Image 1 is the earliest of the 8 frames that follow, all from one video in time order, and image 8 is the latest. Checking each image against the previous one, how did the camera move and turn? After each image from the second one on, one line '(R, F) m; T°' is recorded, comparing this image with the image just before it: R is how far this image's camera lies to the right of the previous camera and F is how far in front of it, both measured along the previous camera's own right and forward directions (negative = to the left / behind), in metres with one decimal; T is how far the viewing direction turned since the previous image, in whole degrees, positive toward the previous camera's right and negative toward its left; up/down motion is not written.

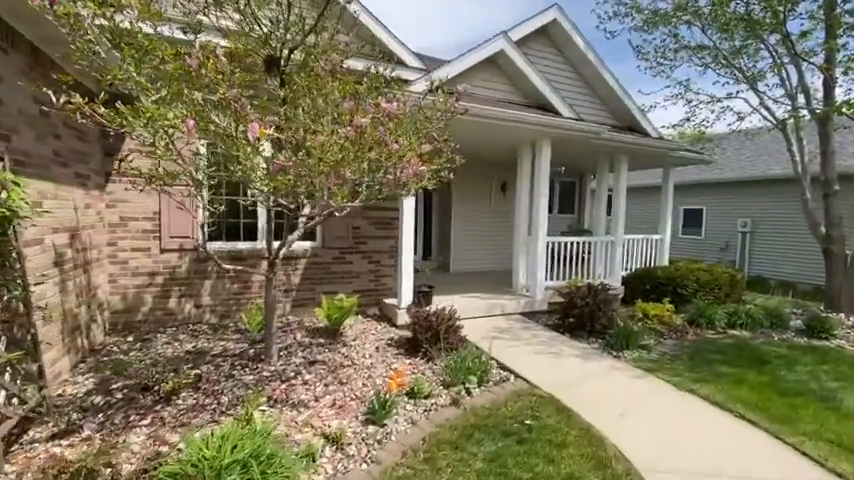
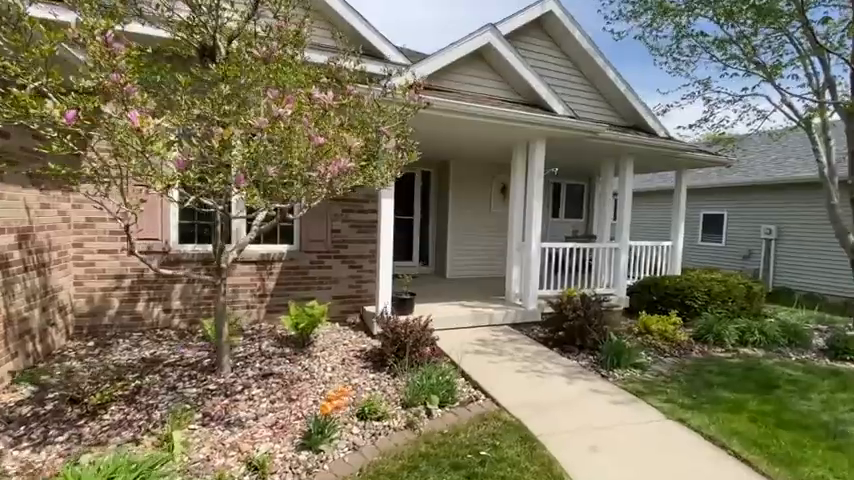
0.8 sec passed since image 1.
(+0.6, +0.4) m; -3°
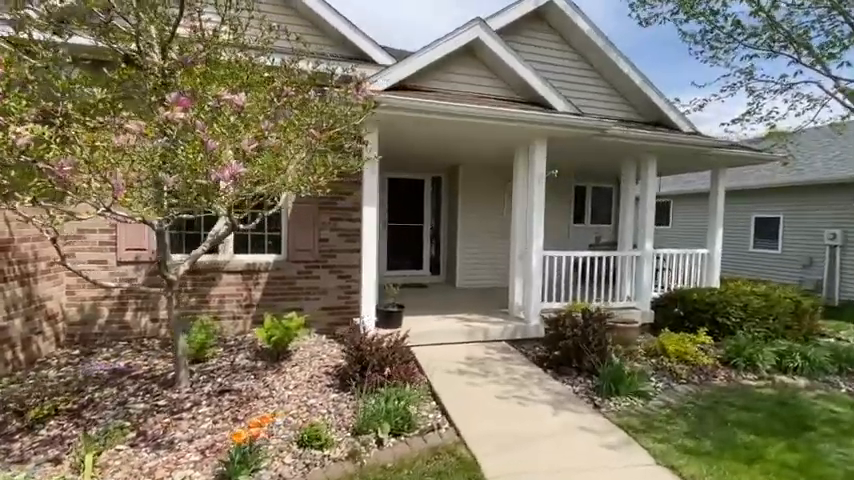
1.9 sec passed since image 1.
(+0.9, +0.4) m; -6°
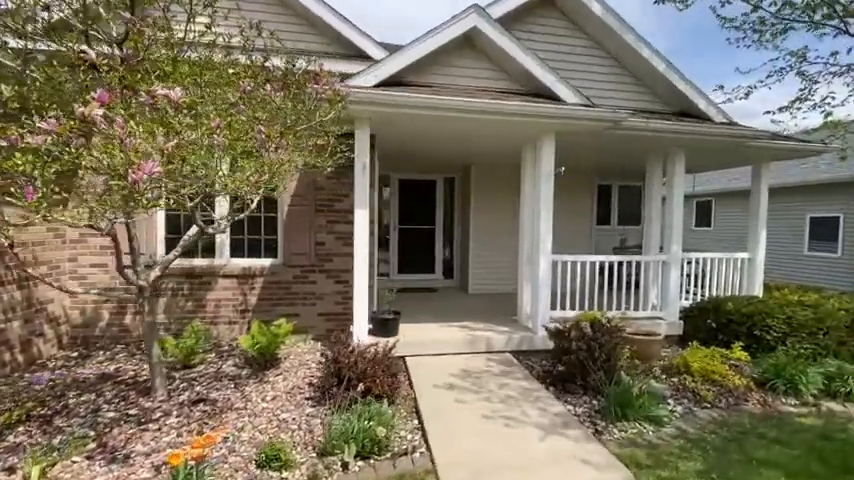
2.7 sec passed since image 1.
(+0.6, +0.4) m; -5°
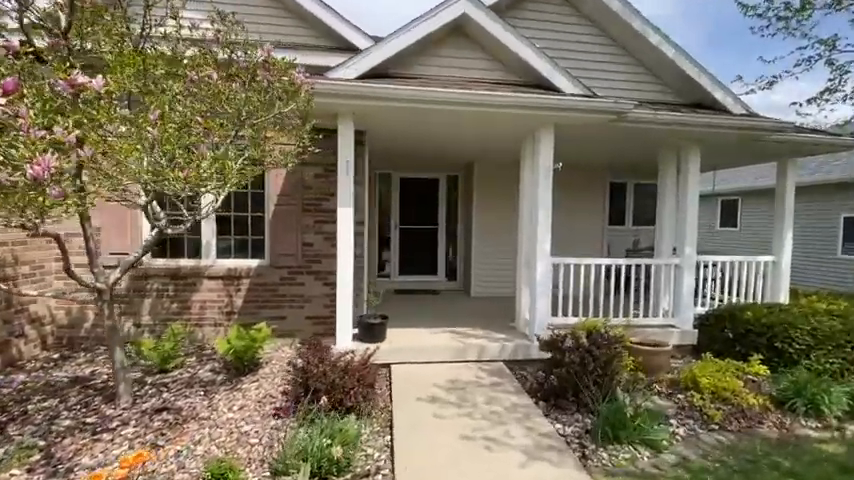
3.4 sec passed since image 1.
(+0.5, +0.3) m; -3°
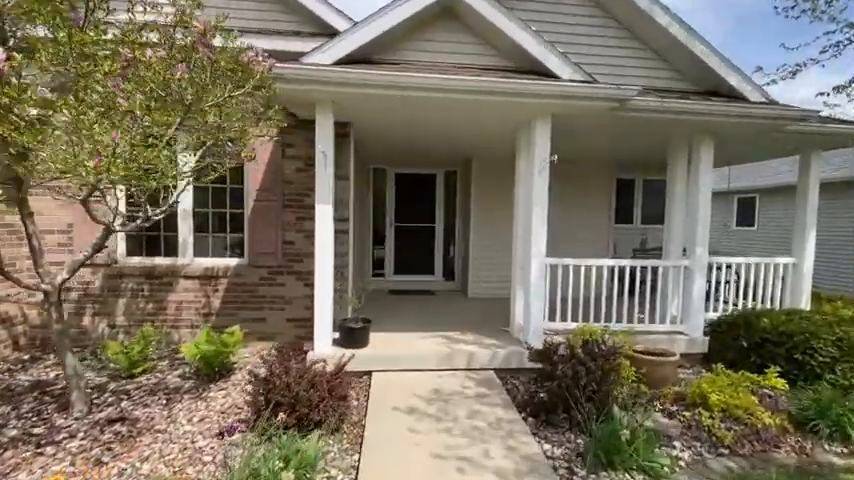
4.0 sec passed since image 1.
(+0.3, +0.4) m; -2°
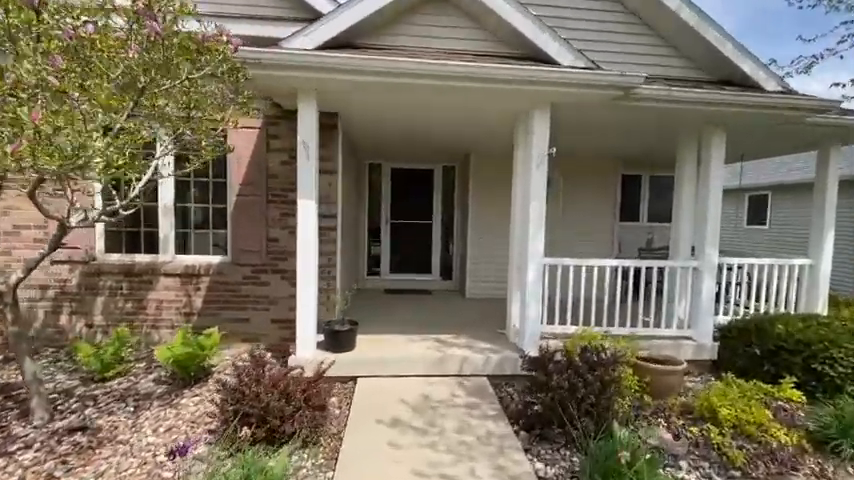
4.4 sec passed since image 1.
(+0.2, +0.3) m; -1°
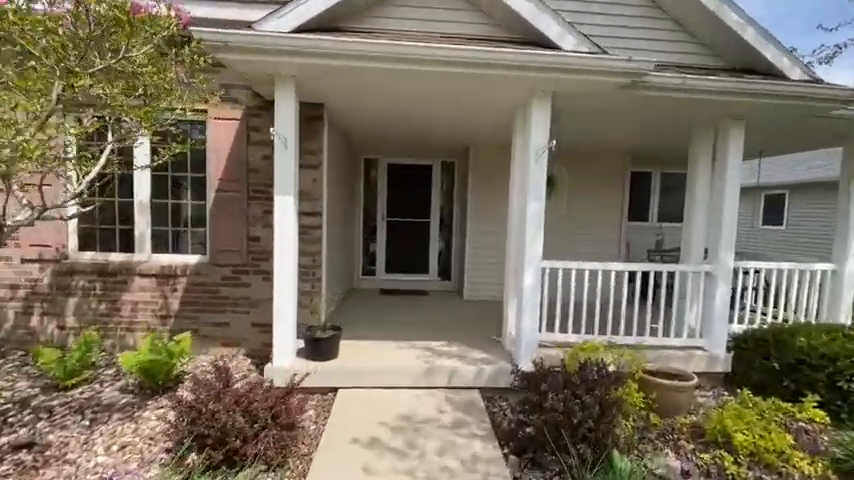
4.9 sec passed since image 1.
(+0.2, +0.4) m; -1°
